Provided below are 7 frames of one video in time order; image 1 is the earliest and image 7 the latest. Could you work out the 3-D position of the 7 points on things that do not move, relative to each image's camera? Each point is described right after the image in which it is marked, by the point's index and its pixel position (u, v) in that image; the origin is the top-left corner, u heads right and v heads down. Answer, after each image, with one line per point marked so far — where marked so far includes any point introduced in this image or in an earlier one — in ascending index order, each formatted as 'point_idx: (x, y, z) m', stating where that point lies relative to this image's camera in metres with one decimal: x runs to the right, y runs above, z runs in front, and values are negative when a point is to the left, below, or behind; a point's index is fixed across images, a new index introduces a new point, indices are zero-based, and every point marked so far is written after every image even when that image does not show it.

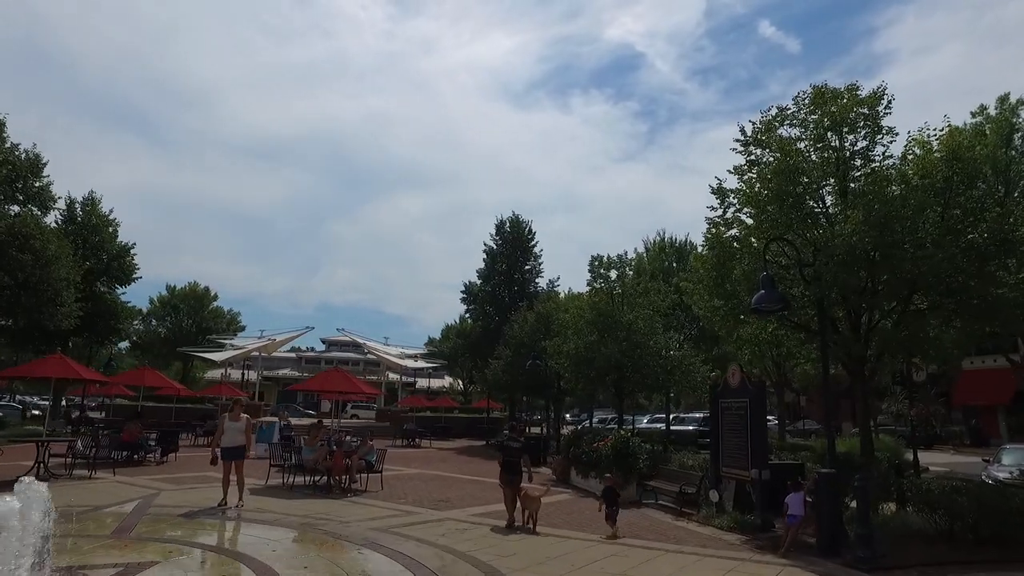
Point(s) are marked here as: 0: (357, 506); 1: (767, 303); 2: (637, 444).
0: (-2.8, -4.0, +13.2) m
1: (+3.8, -0.2, +10.8) m
2: (+2.9, -3.6, +16.8) m
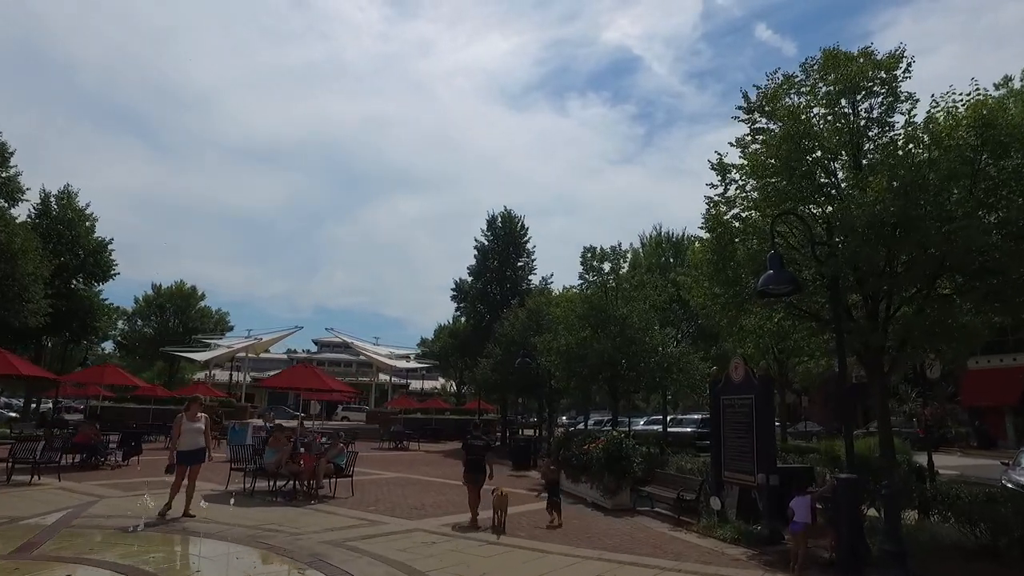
0: (-3.2, -3.7, +11.9) m
1: (+3.4, 0.0, +9.5) m
2: (+2.5, -3.3, +15.4) m
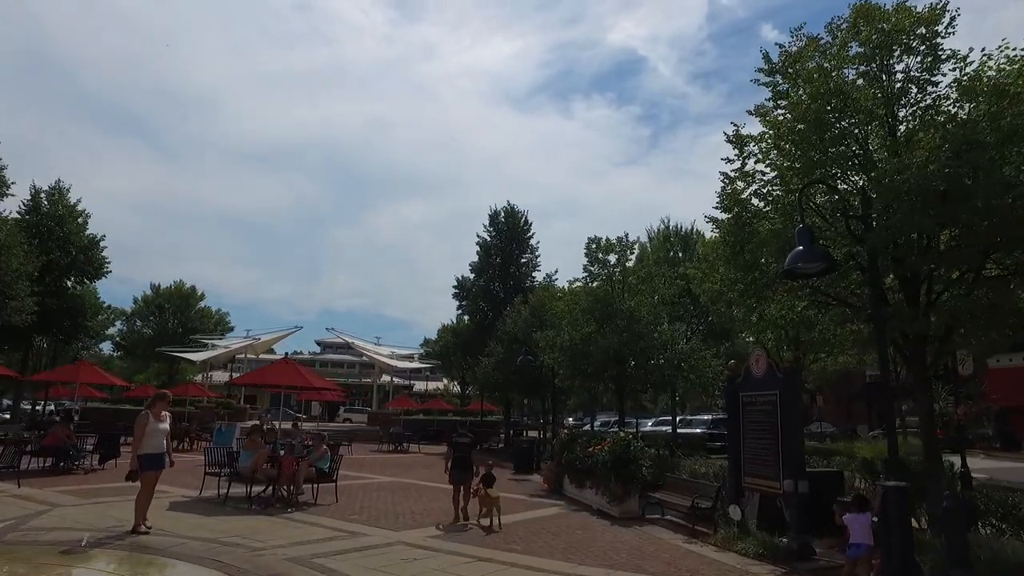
0: (-3.3, -3.5, +10.7) m
1: (+3.3, +0.3, +8.3) m
2: (+2.5, -3.1, +14.2) m
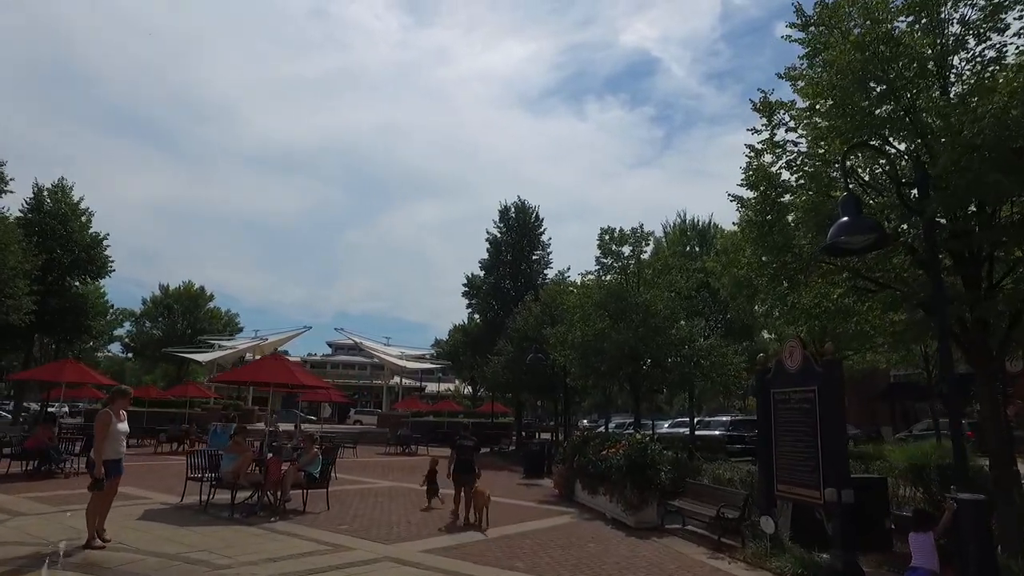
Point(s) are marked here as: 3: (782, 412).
0: (-3.2, -3.3, +9.6) m
1: (+3.3, +0.5, +7.1) m
2: (+2.6, -2.9, +13.0) m
3: (+3.5, -1.6, +9.4) m
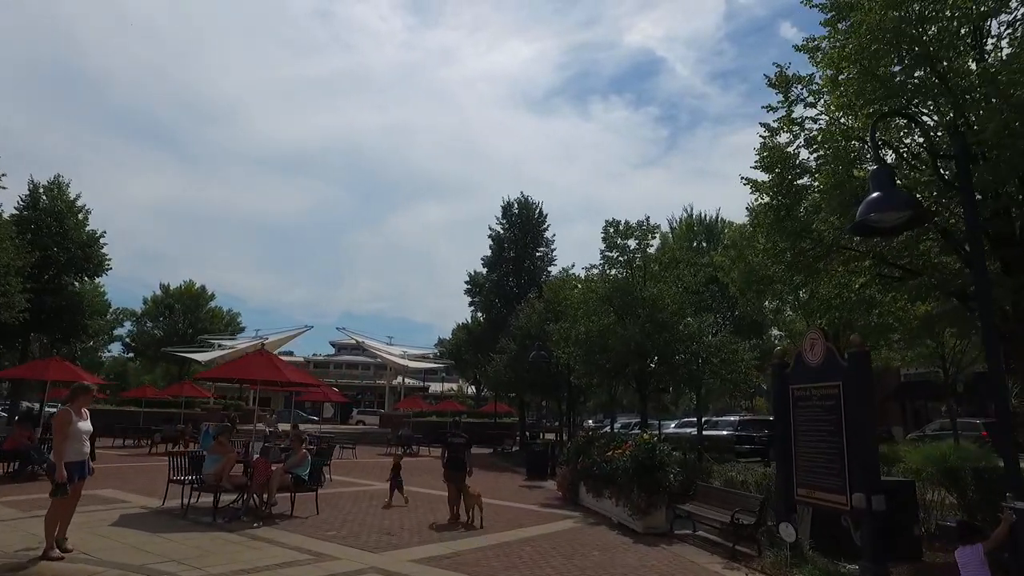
0: (-3.2, -3.2, +8.9) m
1: (+3.3, +0.7, +6.3) m
2: (+2.6, -2.8, +12.3) m
3: (+3.5, -1.5, +8.7) m
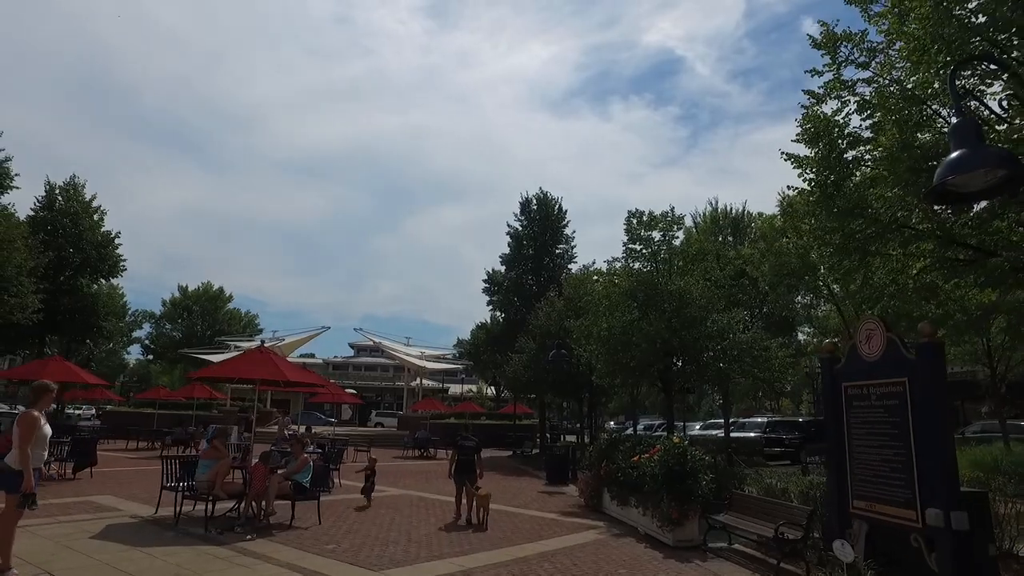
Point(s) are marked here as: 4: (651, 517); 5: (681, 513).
0: (-3.1, -3.0, +8.0) m
1: (+3.4, +0.8, +5.3) m
2: (+2.9, -2.6, +11.2) m
3: (+3.7, -1.3, +7.6) m
4: (+2.2, -3.6, +11.3) m
5: (+2.5, -3.3, +10.6) m
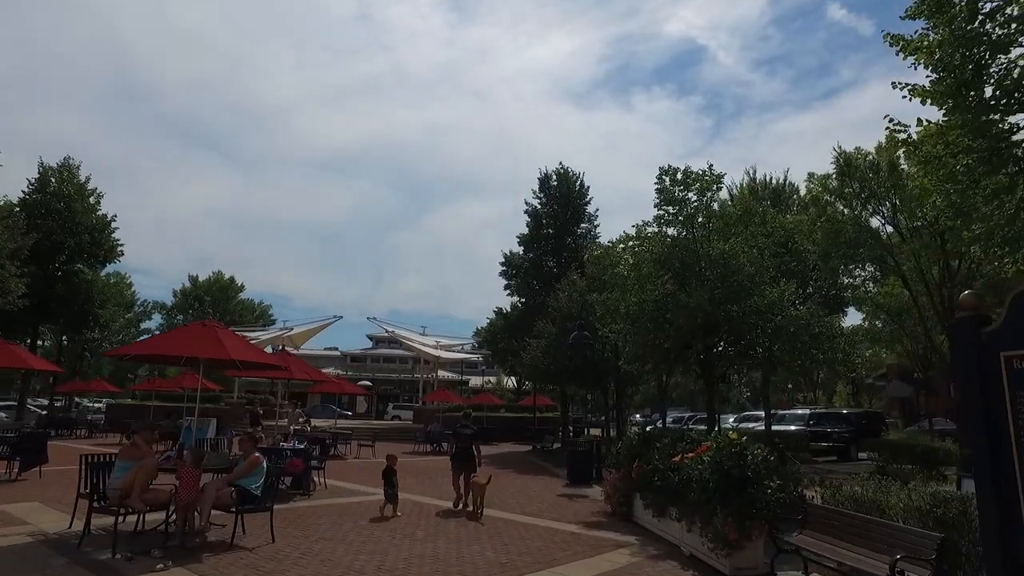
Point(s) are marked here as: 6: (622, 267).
0: (-3.1, -2.5, +5.6) m
1: (+3.2, +1.4, +2.6) m
2: (+3.0, -2.0, +8.6) m
3: (+3.6, -0.7, +5.0) m
4: (+2.2, -3.0, +8.7) m
5: (+2.5, -2.7, +7.9) m
6: (+2.7, +0.5, +18.2) m
